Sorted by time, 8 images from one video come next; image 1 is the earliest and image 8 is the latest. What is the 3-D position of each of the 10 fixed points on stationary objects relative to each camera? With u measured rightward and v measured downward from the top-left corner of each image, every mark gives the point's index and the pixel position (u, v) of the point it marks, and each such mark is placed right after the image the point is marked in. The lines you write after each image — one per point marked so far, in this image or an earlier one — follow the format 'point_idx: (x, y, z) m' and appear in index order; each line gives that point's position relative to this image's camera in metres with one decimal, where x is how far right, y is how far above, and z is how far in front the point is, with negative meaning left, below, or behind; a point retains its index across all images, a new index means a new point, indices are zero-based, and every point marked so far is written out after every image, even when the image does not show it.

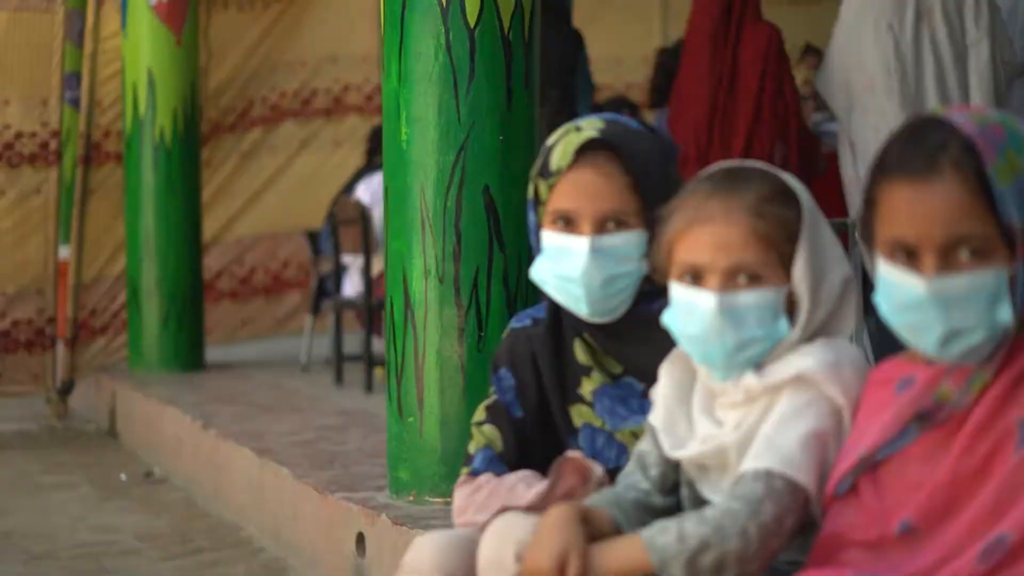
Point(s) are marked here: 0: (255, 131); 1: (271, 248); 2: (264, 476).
0: (-0.9, +0.6, +6.0) m
1: (-0.9, +0.2, +6.2) m
2: (-0.5, -0.4, +3.4) m
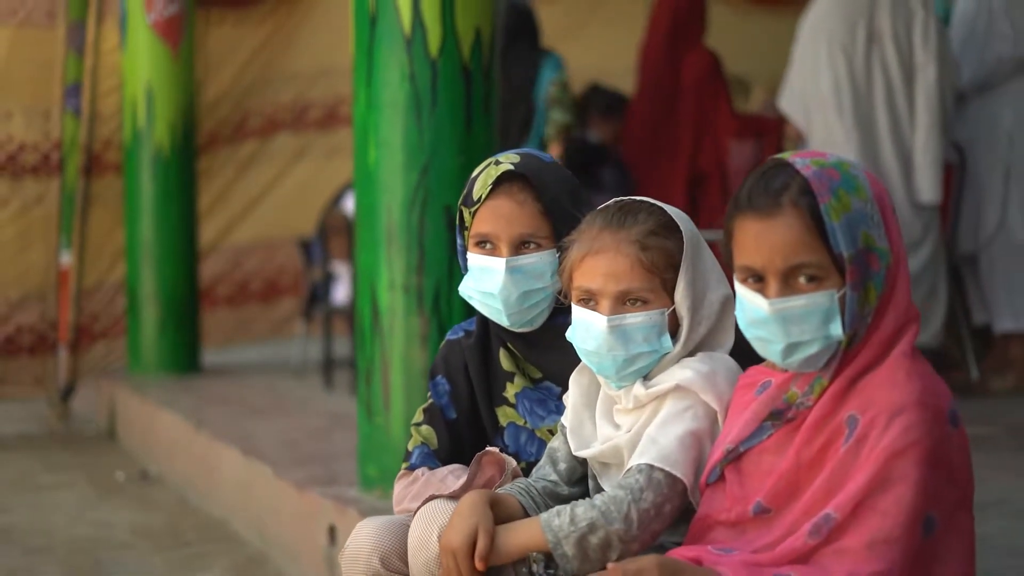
0: (-1.0, +0.5, +6.3) m
1: (-0.9, +0.1, +6.5) m
2: (-0.6, -0.4, +3.6) m
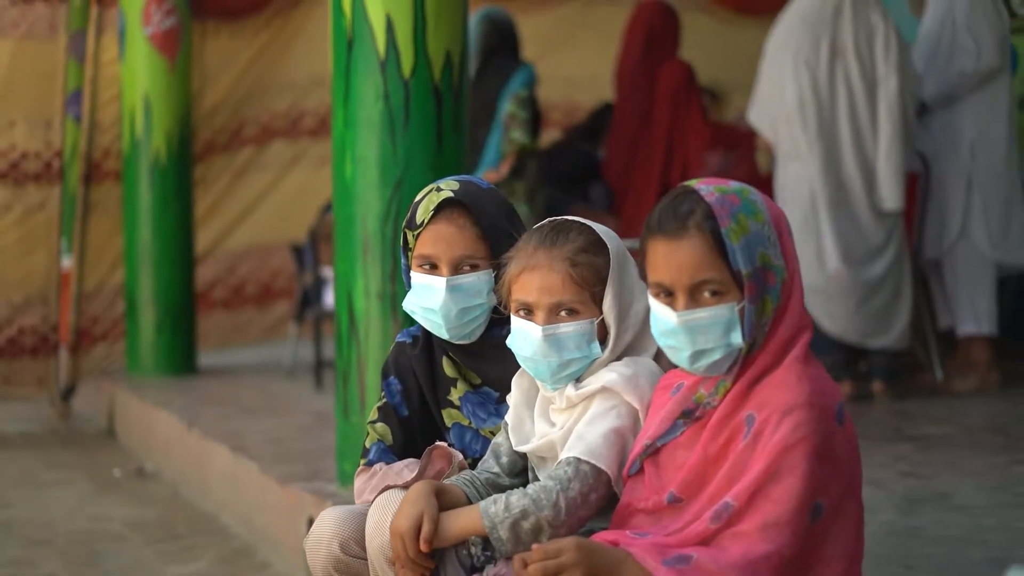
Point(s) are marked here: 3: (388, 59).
0: (-1.0, +0.5, +6.5) m
1: (-1.0, +0.1, +6.7) m
2: (-0.6, -0.4, +3.8) m
3: (-0.2, +0.4, +3.1) m
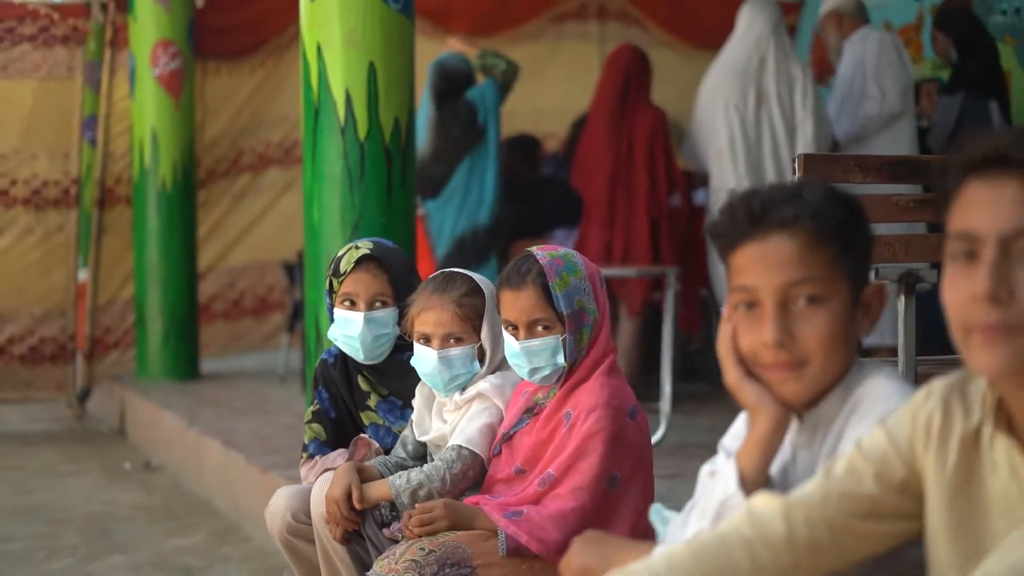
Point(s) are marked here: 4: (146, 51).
0: (-1.1, +0.5, +7.2) m
1: (-1.1, +0.1, +7.4) m
2: (-0.8, -0.5, +4.6) m
3: (-0.4, +0.4, +3.9) m
4: (-1.4, +0.9, +6.4) m
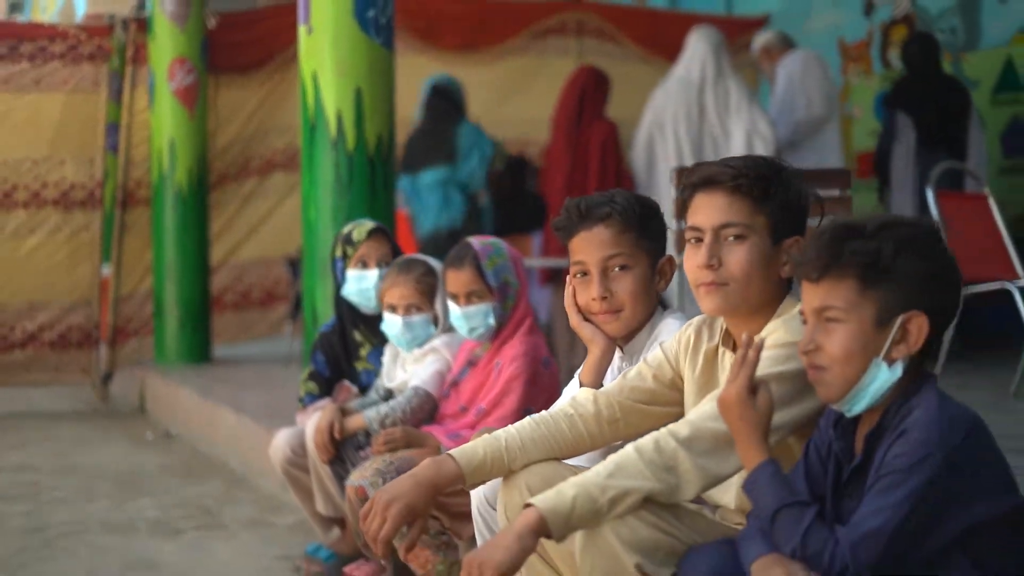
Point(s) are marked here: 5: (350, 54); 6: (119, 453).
0: (-1.2, +0.5, +8.0) m
1: (-1.2, +0.1, +8.2) m
2: (-0.9, -0.4, +5.3) m
3: (-0.5, +0.4, +4.6) m
4: (-1.5, +0.9, +7.1) m
5: (-0.4, +0.6, +4.6) m
6: (-1.4, -0.6, +6.0) m
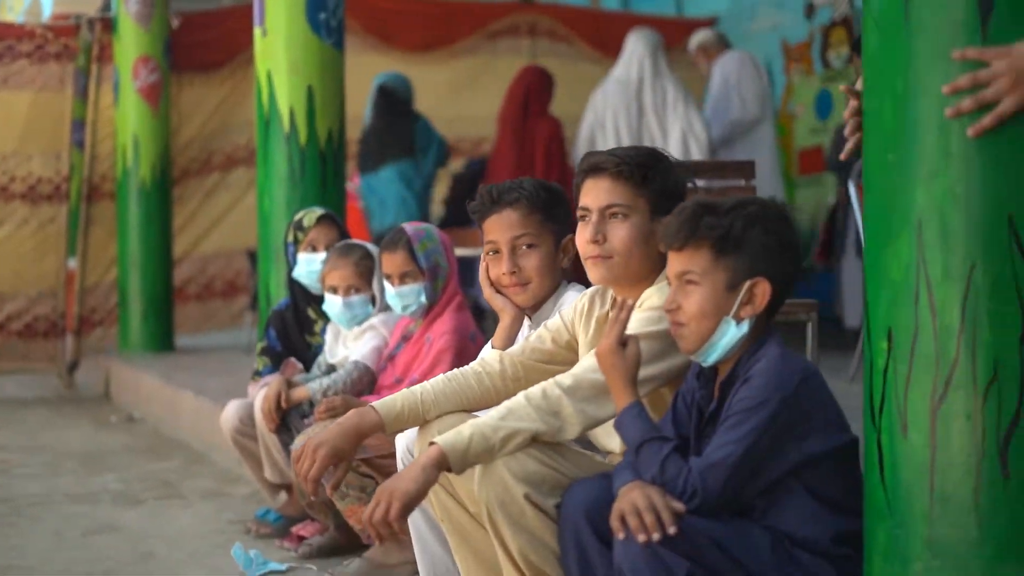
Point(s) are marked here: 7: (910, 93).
0: (-1.5, +0.6, +8.2) m
1: (-1.4, +0.1, +8.4) m
2: (-1.0, -0.4, +5.6) m
3: (-0.6, +0.4, +4.9) m
4: (-1.7, +1.0, +7.4) m
5: (-0.6, +0.7, +4.8) m
6: (-1.6, -0.5, +6.3) m
7: (+0.4, +0.2, +1.8) m
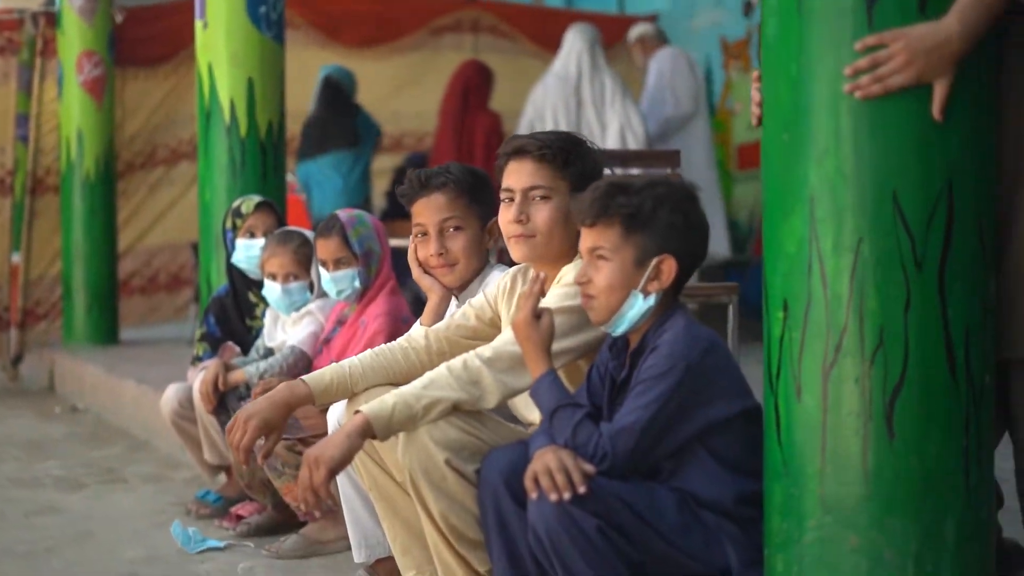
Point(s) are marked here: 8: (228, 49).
0: (-1.7, +0.6, +8.3) m
1: (-1.7, +0.2, +8.5) m
2: (-1.3, -0.4, +5.7) m
3: (-0.8, +0.5, +5.0) m
4: (-1.9, +1.0, +7.5) m
5: (-0.8, +0.7, +4.9) m
6: (-1.8, -0.5, +6.3) m
7: (+0.3, +0.2, +1.9) m
8: (-0.8, +0.7, +4.9) m
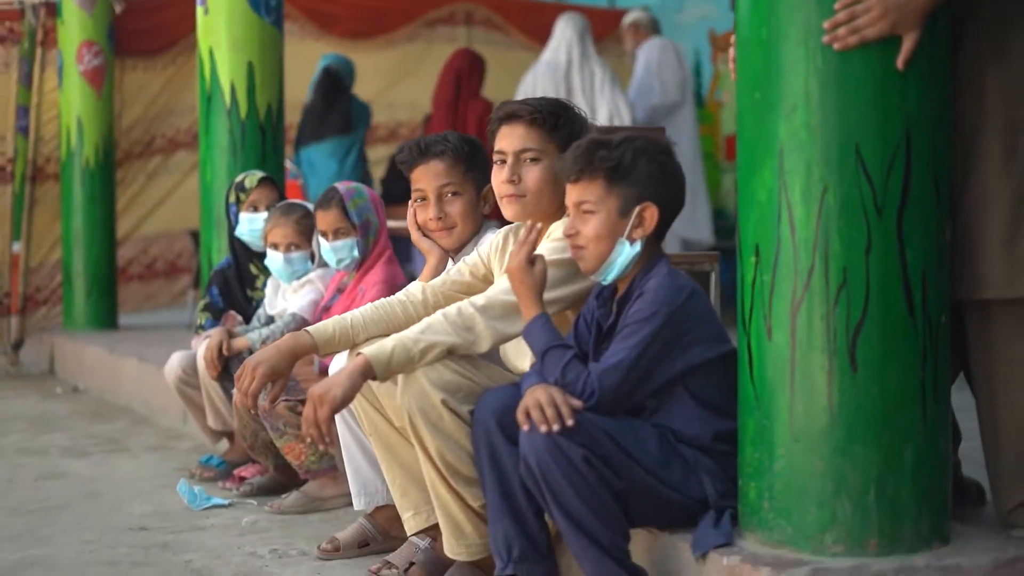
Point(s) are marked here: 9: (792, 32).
0: (-1.8, +0.7, +8.4) m
1: (-1.8, +0.2, +8.6) m
2: (-1.3, -0.3, +5.8) m
3: (-0.9, +0.5, +5.1) m
4: (-2.0, +1.1, +7.6) m
5: (-0.8, +0.8, +5.1) m
6: (-1.8, -0.4, +6.5) m
7: (+0.3, +0.3, +2.0) m
8: (-0.9, +0.8, +5.1) m
9: (+0.3, +0.3, +2.0) m
